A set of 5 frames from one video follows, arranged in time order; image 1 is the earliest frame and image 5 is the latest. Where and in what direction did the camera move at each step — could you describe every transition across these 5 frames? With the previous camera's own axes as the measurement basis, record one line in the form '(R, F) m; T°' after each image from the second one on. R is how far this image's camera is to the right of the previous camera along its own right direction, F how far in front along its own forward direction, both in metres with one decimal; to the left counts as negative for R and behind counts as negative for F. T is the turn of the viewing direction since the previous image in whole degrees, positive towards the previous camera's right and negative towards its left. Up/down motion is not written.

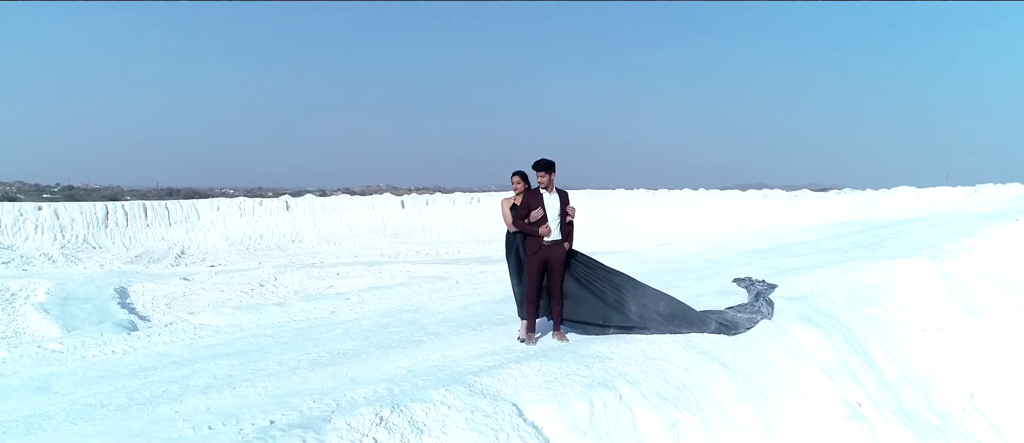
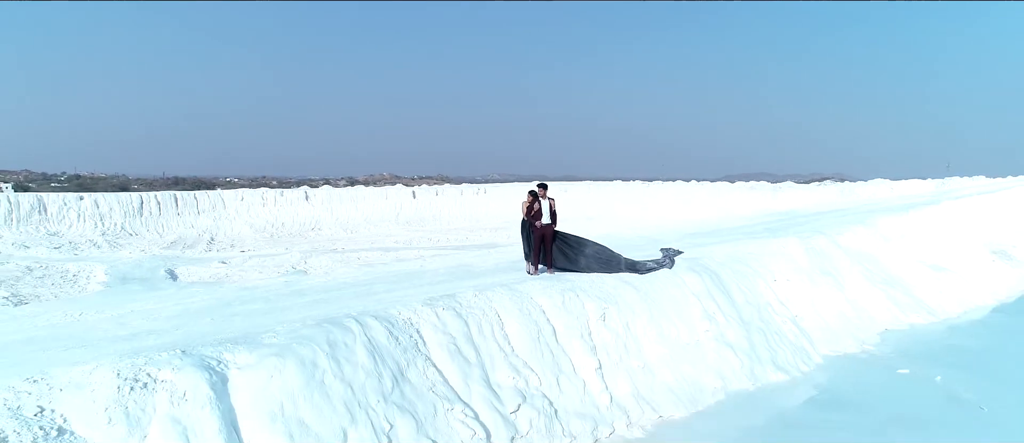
(-0.1, -2.8) m; 0°
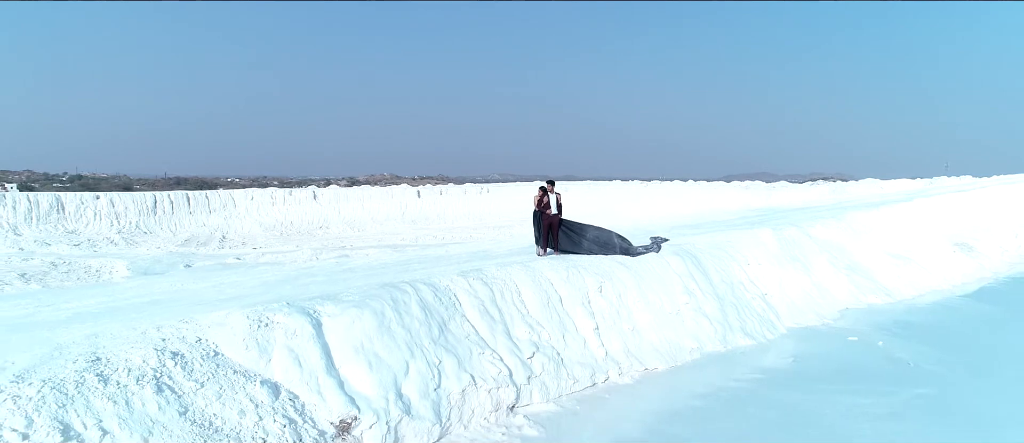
(-0.1, -1.2) m; 0°
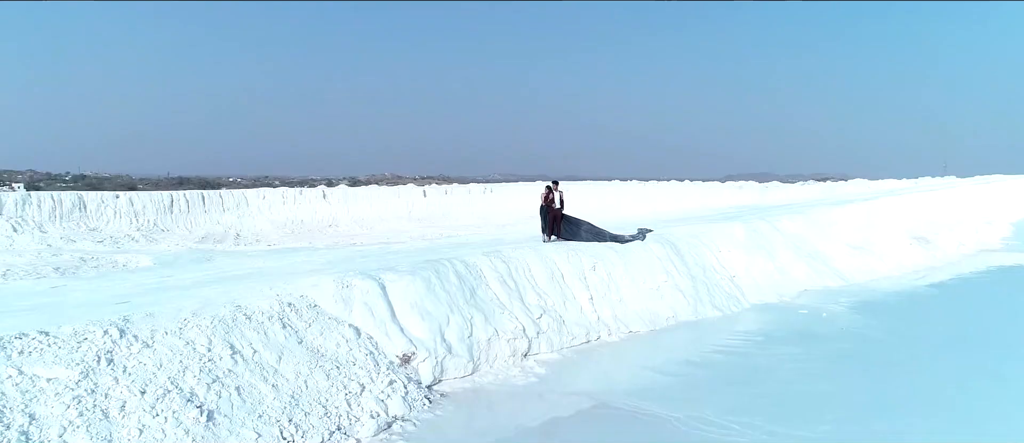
(-0.1, -1.6) m; 0°
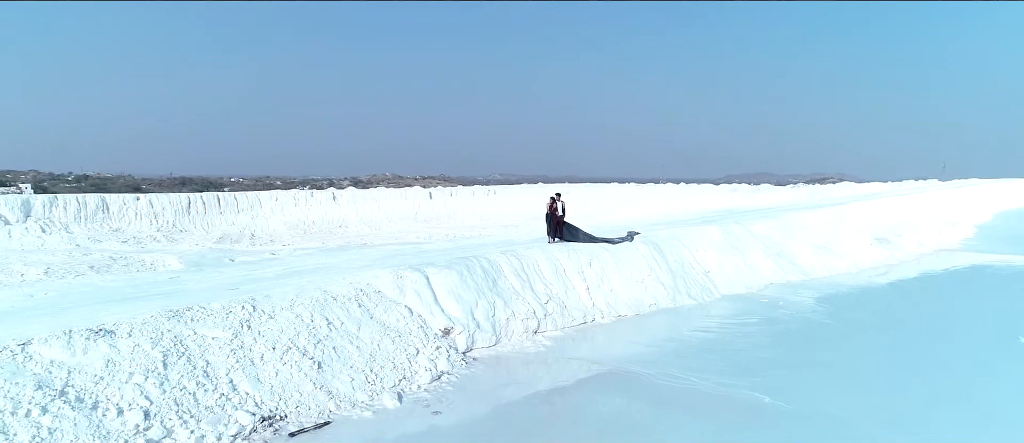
(-0.2, -1.9) m; 0°
